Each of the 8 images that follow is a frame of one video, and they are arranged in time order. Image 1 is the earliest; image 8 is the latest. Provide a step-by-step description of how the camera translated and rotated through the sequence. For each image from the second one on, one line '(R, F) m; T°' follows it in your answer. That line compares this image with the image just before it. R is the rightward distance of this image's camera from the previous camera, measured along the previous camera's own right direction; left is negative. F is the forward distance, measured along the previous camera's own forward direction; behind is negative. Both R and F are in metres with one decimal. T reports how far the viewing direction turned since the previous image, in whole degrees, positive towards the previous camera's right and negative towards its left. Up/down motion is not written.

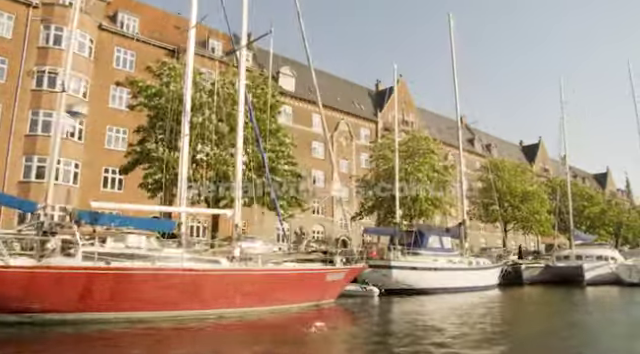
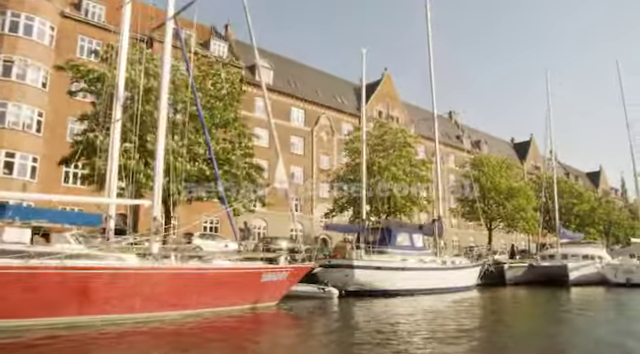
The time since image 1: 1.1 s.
(+2.1, +1.9) m; 0°
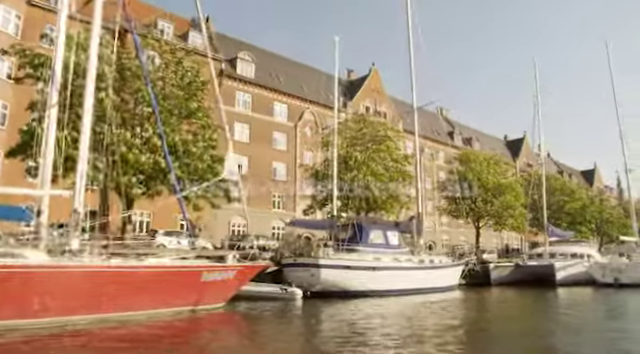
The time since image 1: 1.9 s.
(+1.6, +1.5) m; 0°
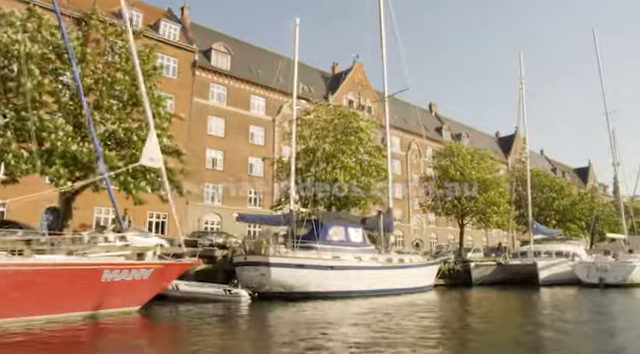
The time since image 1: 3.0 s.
(+2.1, +1.9) m; 0°
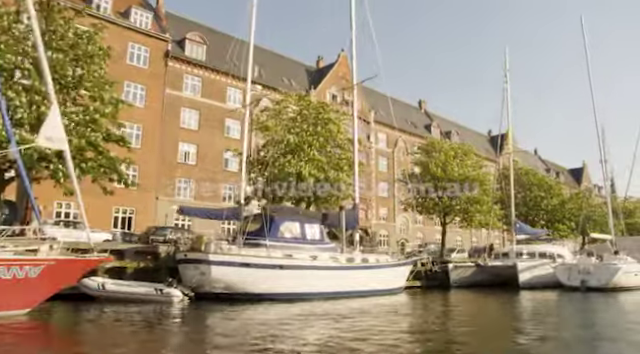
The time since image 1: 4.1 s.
(+2.1, +1.8) m; 0°
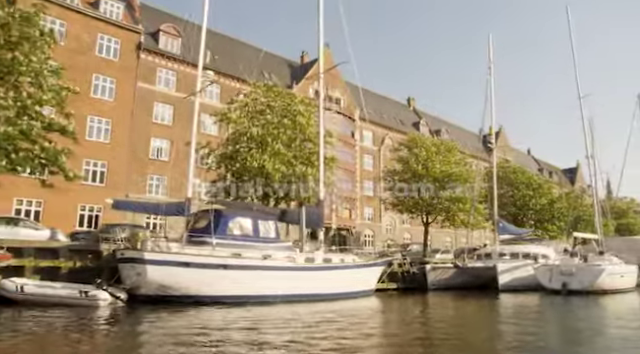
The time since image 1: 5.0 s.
(+1.9, +1.6) m; 0°
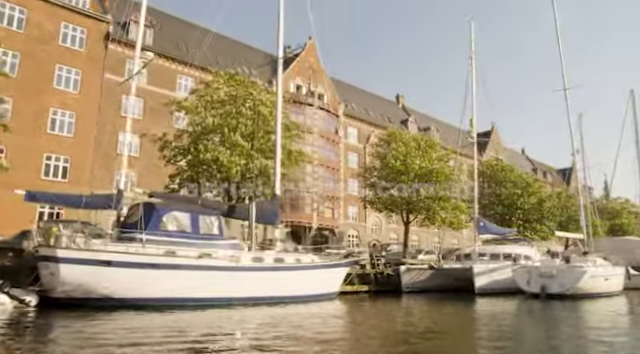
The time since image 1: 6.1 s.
(+2.1, +1.9) m; 0°
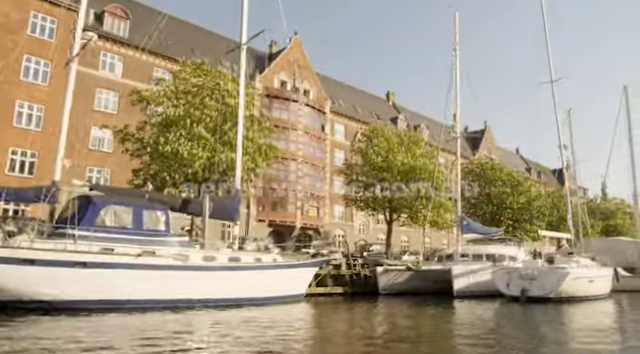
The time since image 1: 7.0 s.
(+1.6, +1.5) m; 0°
